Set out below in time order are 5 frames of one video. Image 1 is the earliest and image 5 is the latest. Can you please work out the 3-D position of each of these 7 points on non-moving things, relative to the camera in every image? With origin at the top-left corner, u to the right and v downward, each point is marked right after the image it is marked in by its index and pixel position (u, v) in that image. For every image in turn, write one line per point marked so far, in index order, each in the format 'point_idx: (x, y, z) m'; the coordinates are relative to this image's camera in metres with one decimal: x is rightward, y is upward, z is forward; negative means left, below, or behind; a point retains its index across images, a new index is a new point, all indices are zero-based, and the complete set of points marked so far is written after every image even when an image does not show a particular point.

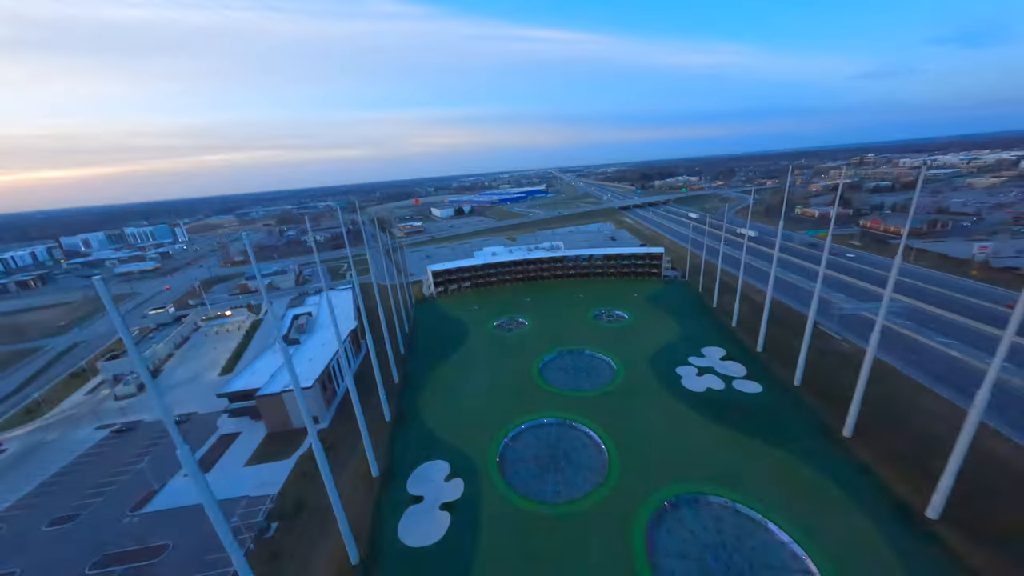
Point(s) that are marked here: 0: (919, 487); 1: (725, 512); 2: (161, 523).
0: (+22.9, -11.2, +19.3) m
1: (+11.8, -12.4, +18.9) m
2: (-20.4, -13.7, +19.9) m
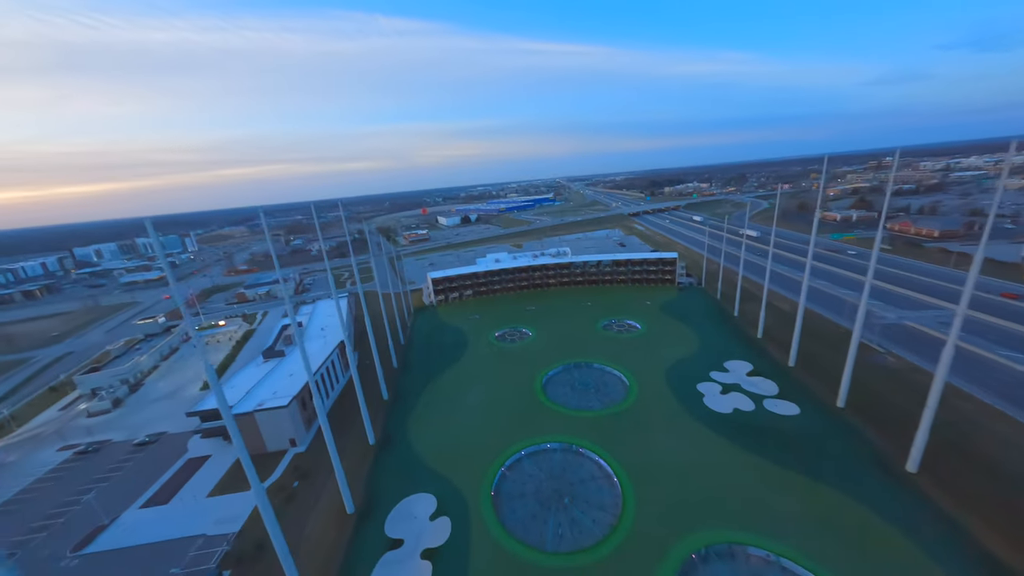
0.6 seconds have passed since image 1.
0: (+22.7, -11.4, +15.6) m
1: (+11.5, -12.6, +15.4) m
2: (-20.7, -14.0, +17.3) m
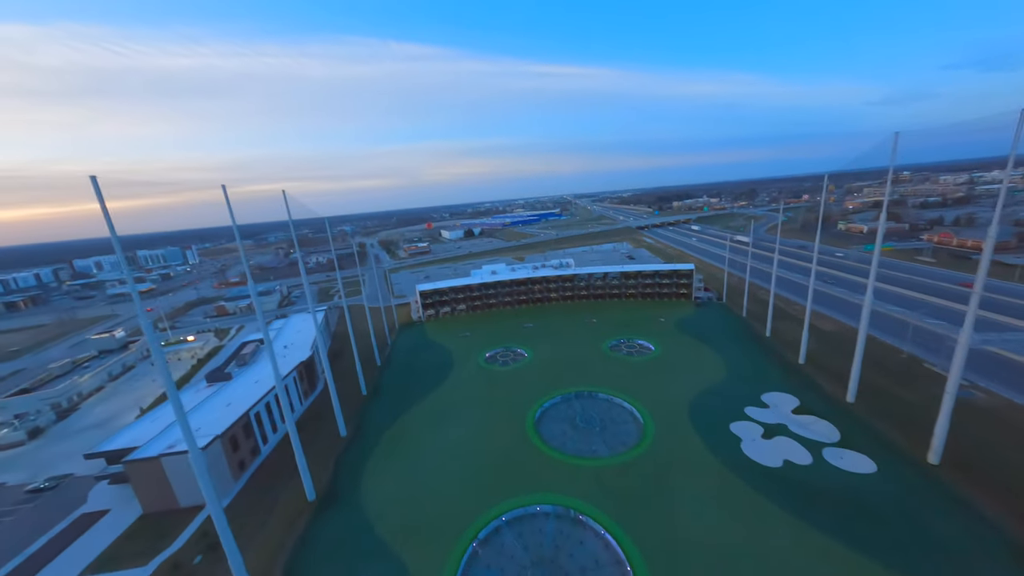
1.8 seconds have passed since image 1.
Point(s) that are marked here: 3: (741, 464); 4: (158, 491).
0: (+21.4, -11.8, +9.6) m
1: (+10.2, -12.9, +9.6) m
2: (-21.9, -14.3, +12.1) m
3: (+12.7, -9.7, +18.9) m
4: (-18.9, -10.8, +18.3) m
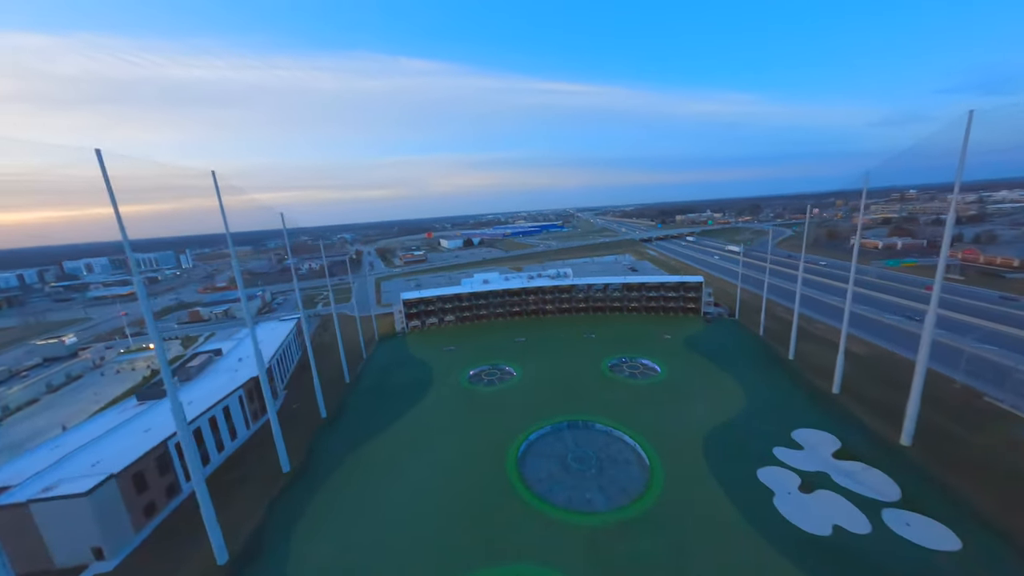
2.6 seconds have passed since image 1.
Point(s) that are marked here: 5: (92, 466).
0: (+20.1, -12.3, +5.4) m
1: (+8.9, -13.1, +5.4) m
2: (-23.3, -13.9, +8.0) m
3: (+11.4, -10.3, +14.8) m
4: (-20.2, -10.7, +14.3) m
5: (-19.7, -8.3, +16.1) m
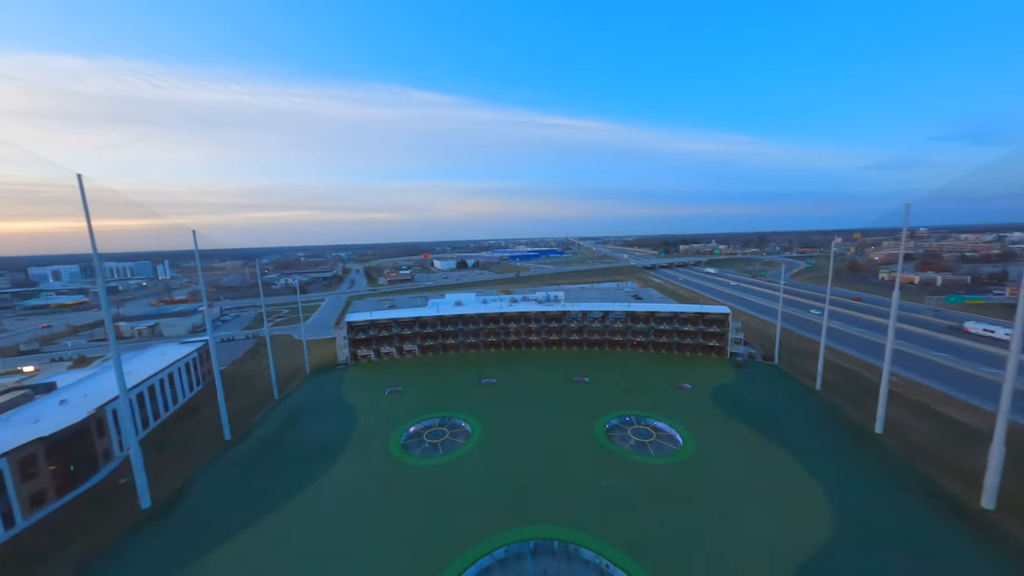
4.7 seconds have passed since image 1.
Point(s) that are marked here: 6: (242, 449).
0: (+17.1, -12.5, -4.1) m
1: (+5.9, -13.0, -4.1) m
2: (-26.2, -12.8, -1.5) m
3: (+8.6, -10.9, +5.5) m
4: (-23.0, -10.2, +5.0) m
5: (-22.4, -8.0, +7.0) m
6: (-15.6, -9.2, +20.2) m
